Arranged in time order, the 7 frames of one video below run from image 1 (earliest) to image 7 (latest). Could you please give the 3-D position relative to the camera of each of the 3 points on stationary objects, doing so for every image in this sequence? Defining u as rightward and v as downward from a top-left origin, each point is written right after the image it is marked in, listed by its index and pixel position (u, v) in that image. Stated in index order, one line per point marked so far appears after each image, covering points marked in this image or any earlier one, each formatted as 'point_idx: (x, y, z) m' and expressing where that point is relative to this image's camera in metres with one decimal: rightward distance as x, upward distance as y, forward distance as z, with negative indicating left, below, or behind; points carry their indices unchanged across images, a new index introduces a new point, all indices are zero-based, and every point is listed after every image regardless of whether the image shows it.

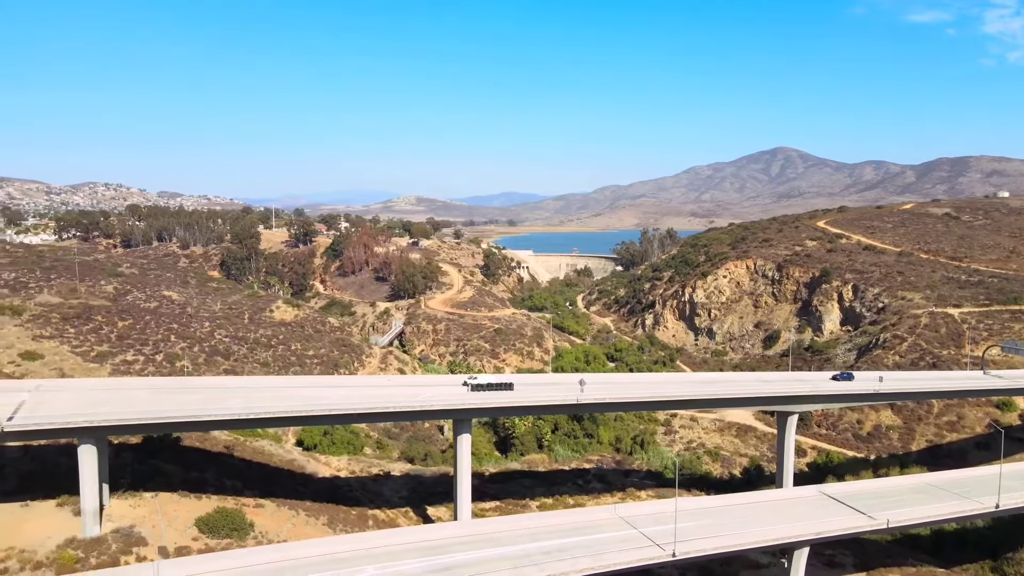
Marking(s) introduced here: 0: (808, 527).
0: (+7.6, -6.1, +16.8) m
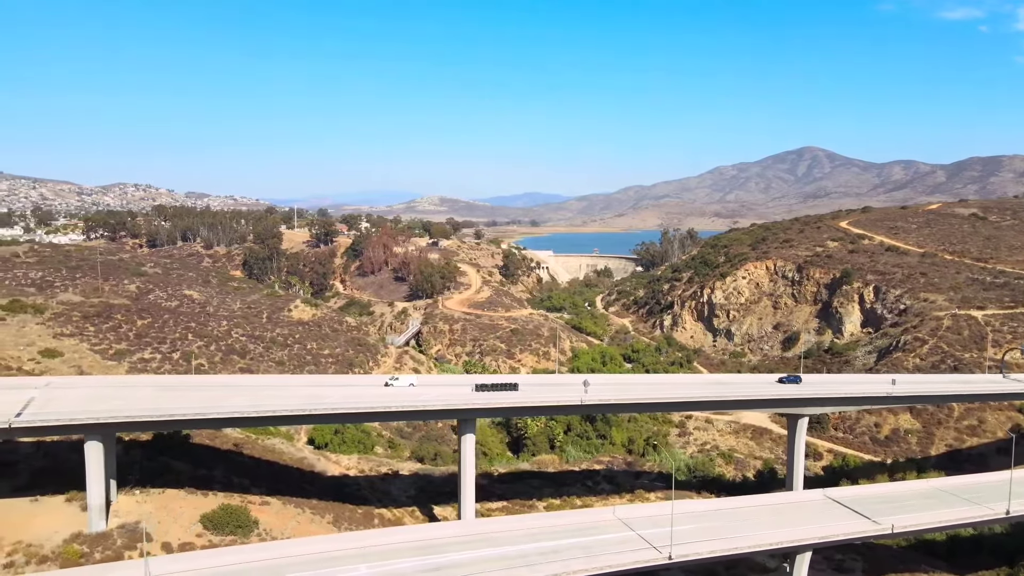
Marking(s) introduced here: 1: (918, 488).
0: (+7.5, -6.2, +16.5) m
1: (+12.4, -6.1, +19.7) m
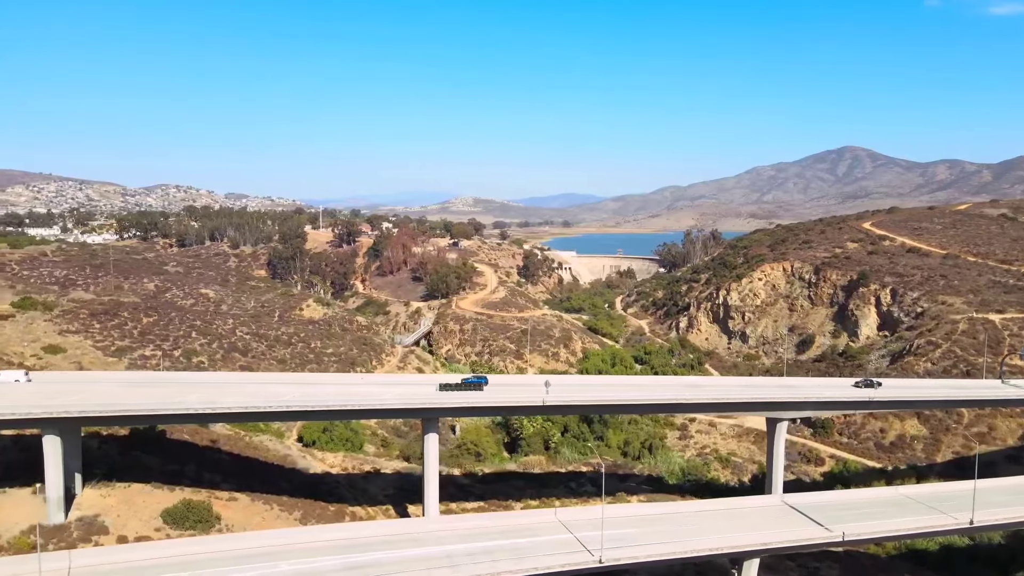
0: (+6.0, -6.2, +16.2) m
1: (+11.0, -6.1, +19.2) m
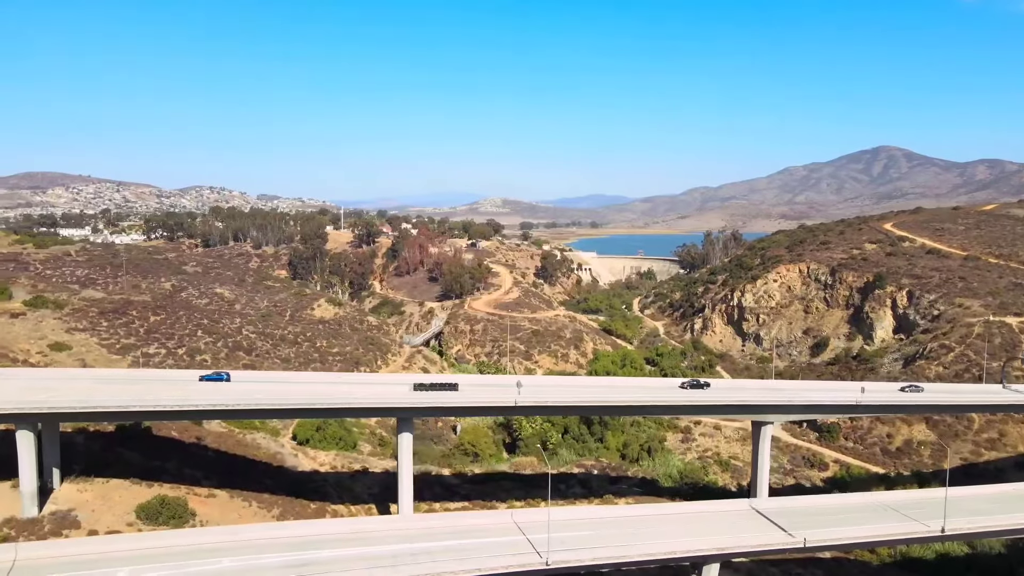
0: (+4.9, -6.2, +15.9) m
1: (+10.0, -6.2, +18.7) m
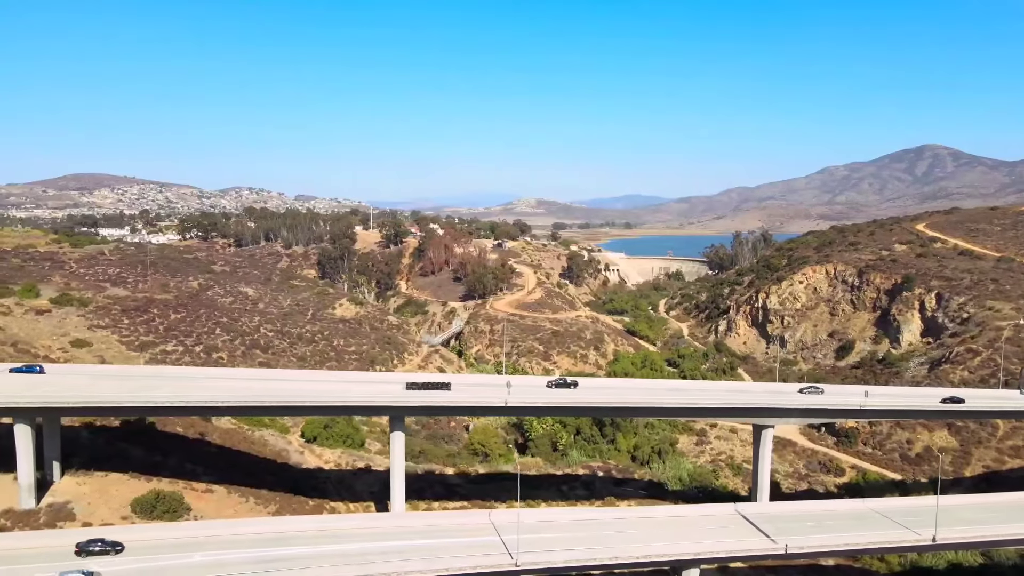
0: (+4.3, -6.2, +15.7) m
1: (+9.5, -6.2, +18.2) m
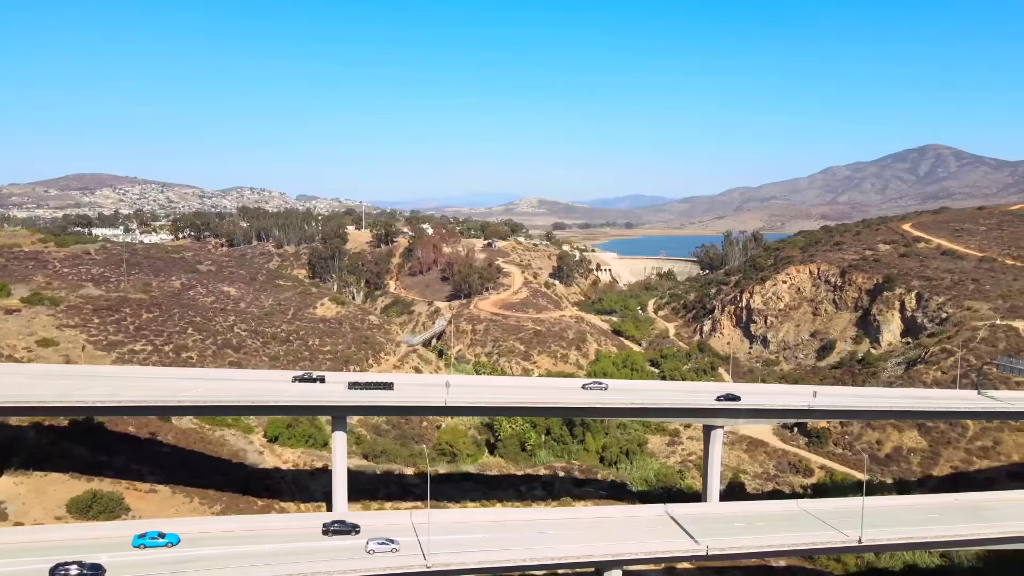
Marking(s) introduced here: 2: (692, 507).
0: (+2.4, -6.2, +15.6) m
1: (+7.6, -6.2, +18.2) m
2: (+5.1, -6.1, +18.3) m
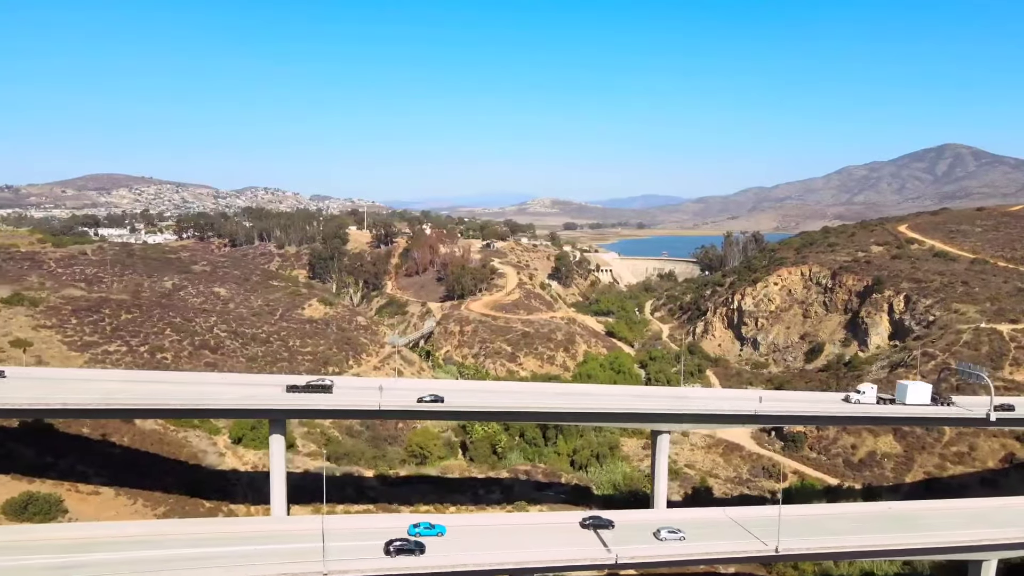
0: (+0.3, -6.4, +15.5) m
1: (+5.5, -6.3, +18.1) m
2: (+3.0, -6.3, +18.2) m
